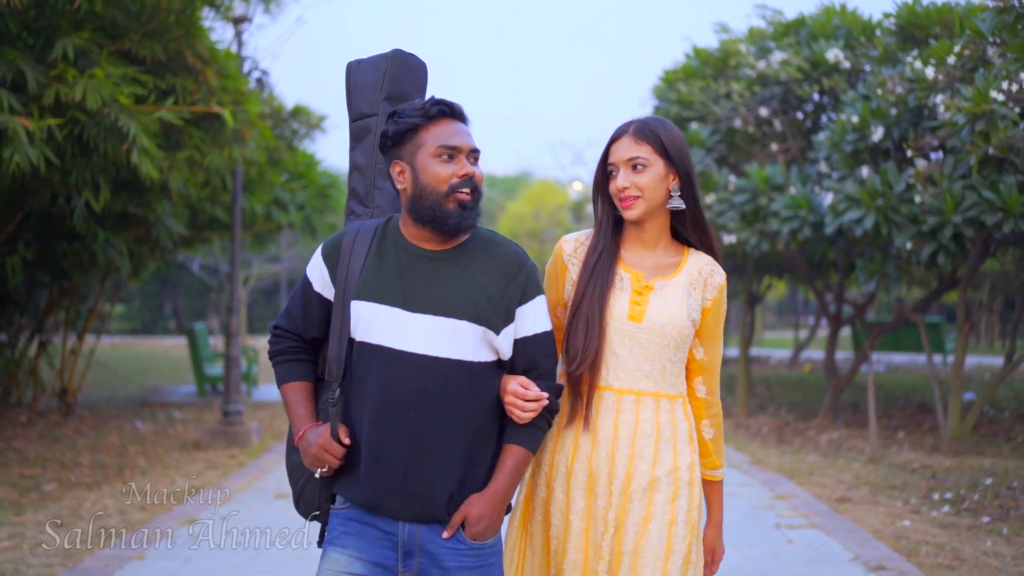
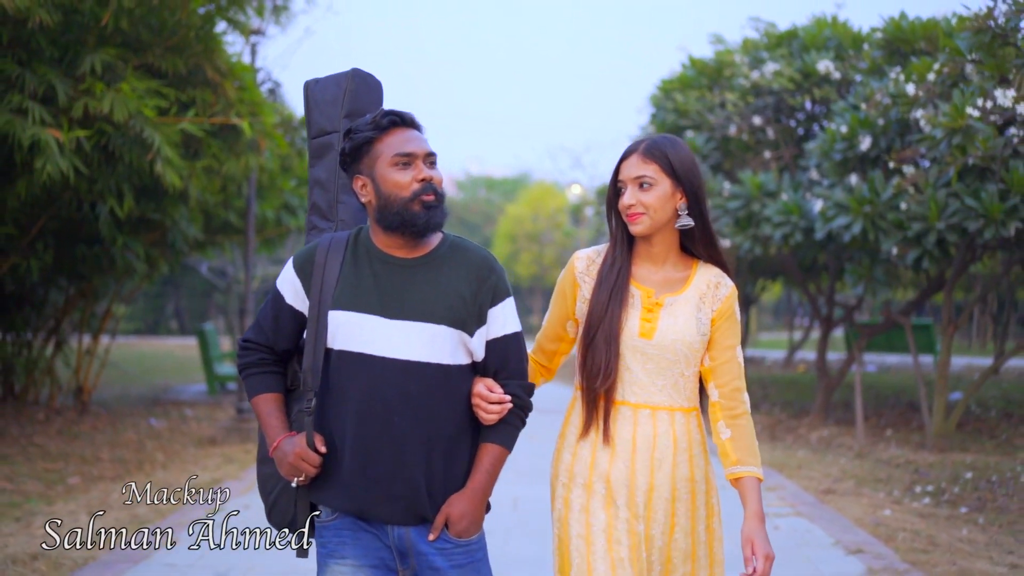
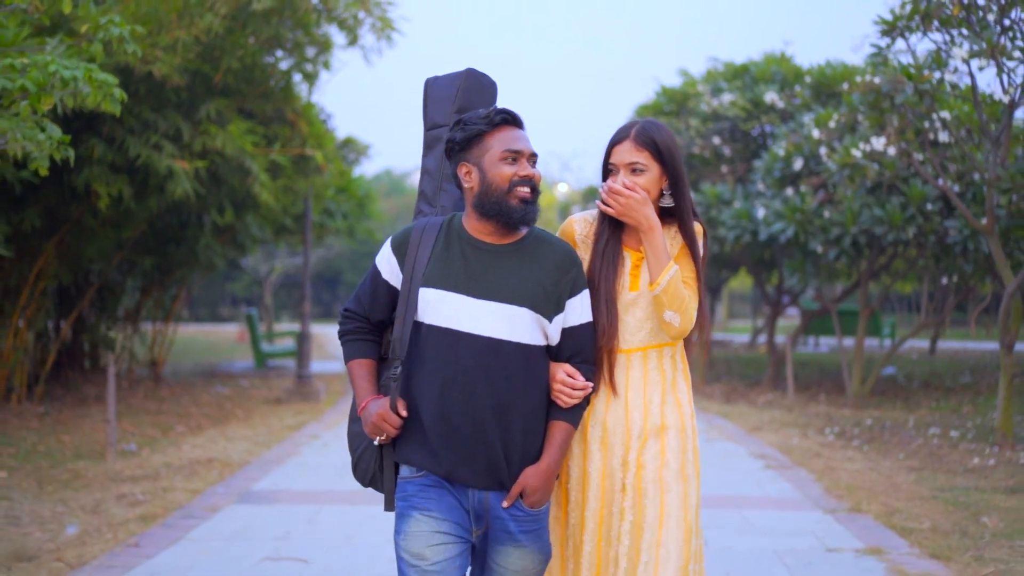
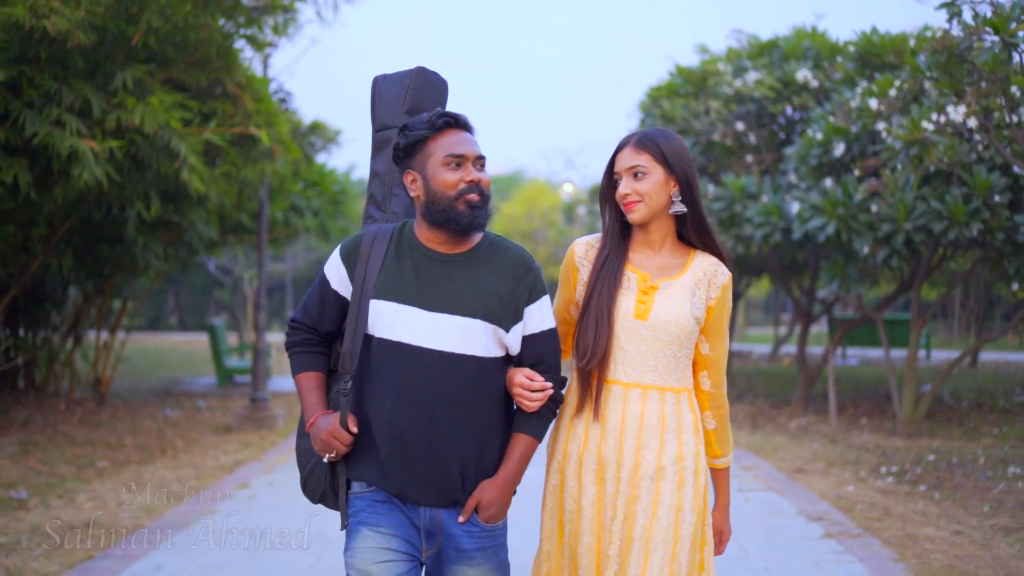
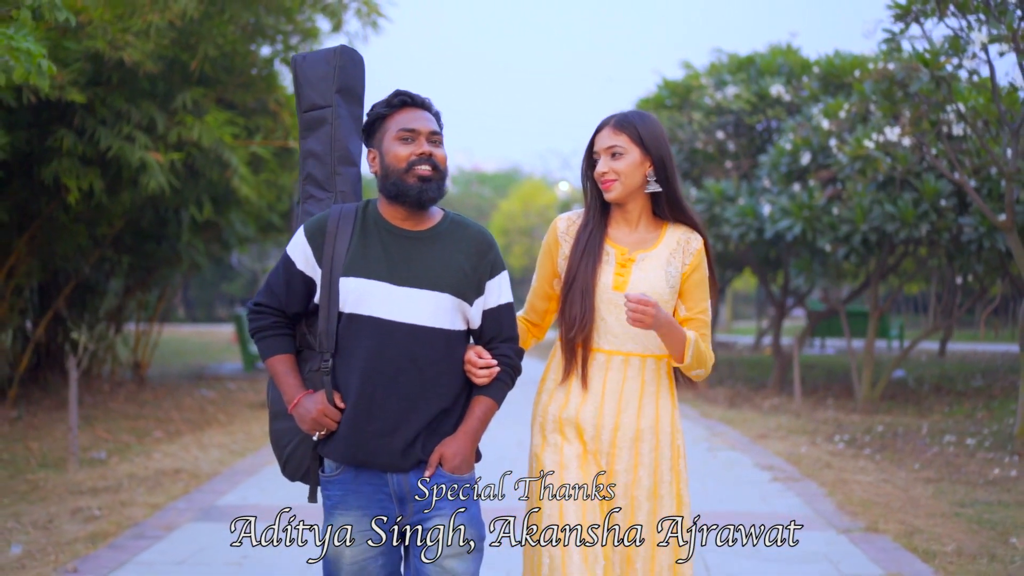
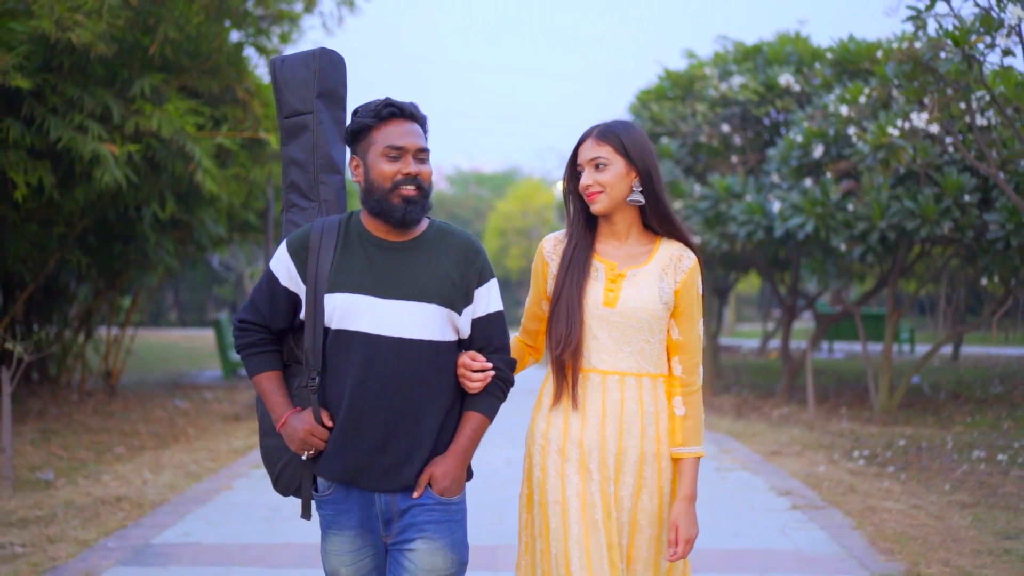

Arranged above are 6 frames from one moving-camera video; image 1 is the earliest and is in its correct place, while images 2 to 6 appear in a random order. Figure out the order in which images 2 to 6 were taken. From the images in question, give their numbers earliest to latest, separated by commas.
2, 4, 6, 5, 3
